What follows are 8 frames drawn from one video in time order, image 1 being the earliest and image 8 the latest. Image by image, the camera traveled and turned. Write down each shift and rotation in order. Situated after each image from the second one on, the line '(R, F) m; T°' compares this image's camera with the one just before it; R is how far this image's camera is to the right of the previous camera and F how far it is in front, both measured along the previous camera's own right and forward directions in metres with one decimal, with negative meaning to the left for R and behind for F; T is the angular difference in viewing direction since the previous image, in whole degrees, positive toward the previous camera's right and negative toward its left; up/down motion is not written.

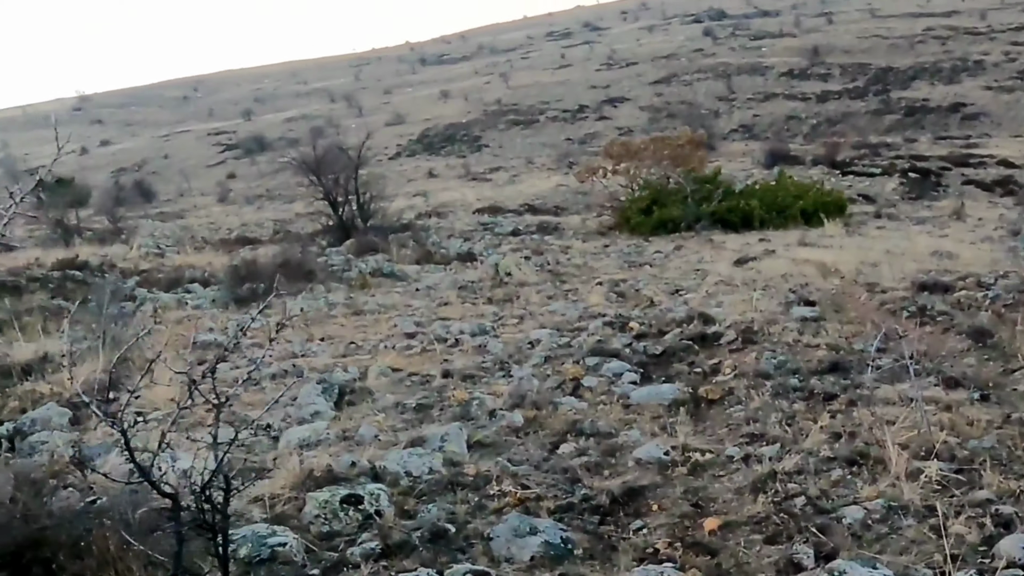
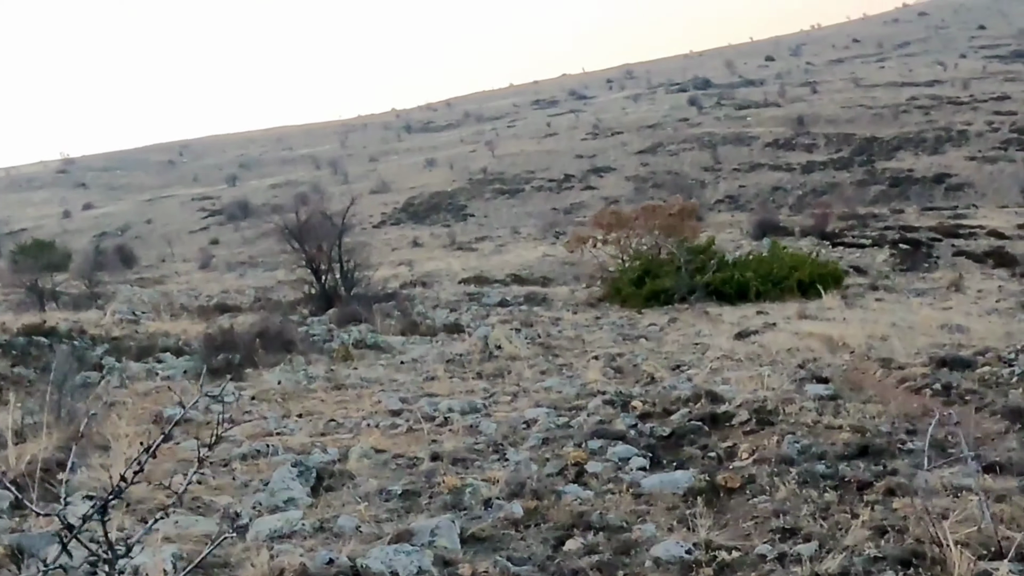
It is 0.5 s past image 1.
(0.0, +0.4) m; +1°
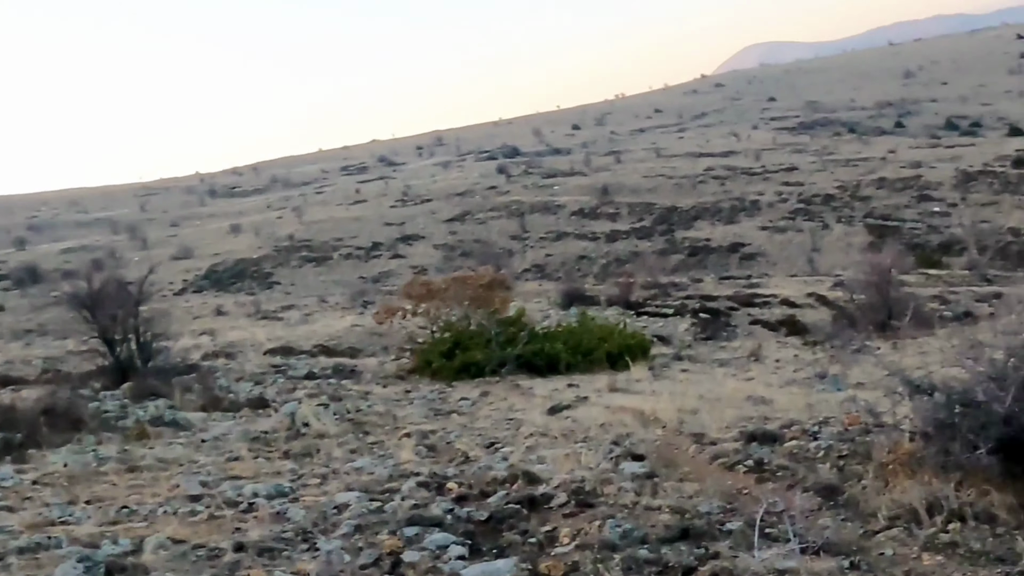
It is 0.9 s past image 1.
(0.0, +0.1) m; +9°
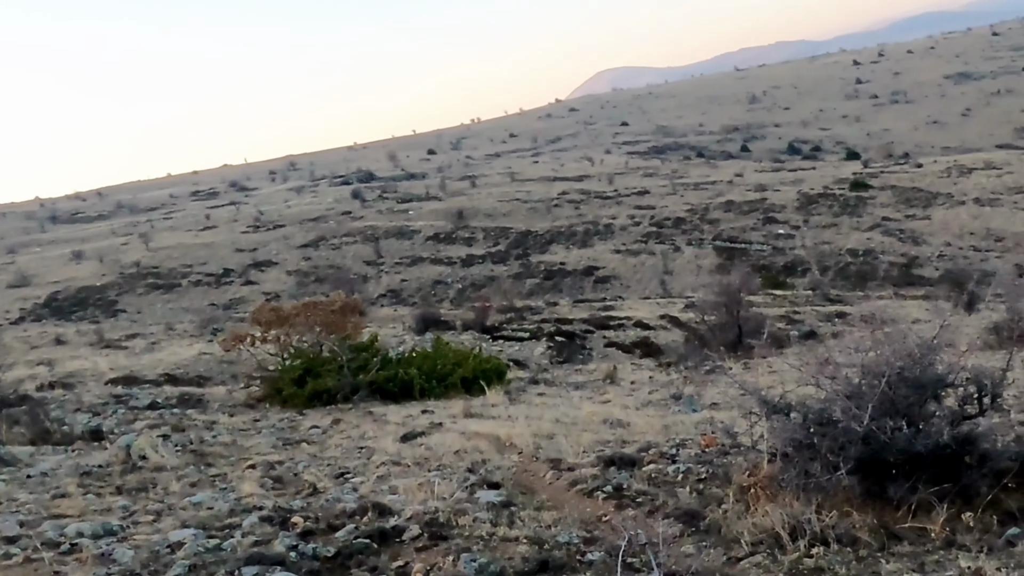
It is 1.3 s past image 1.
(0.0, +0.2) m; +7°
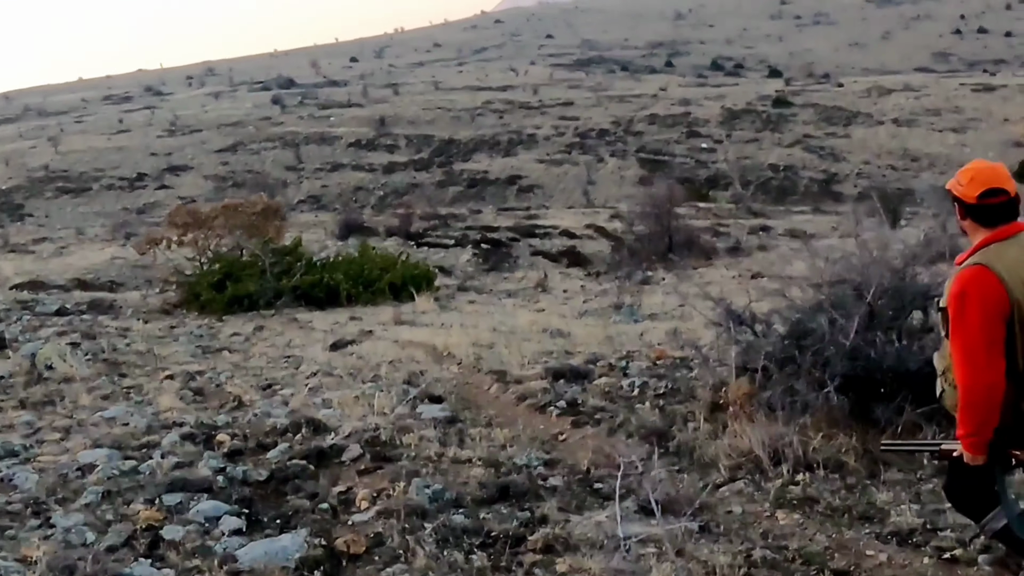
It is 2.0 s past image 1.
(-0.1, +0.4) m; +4°
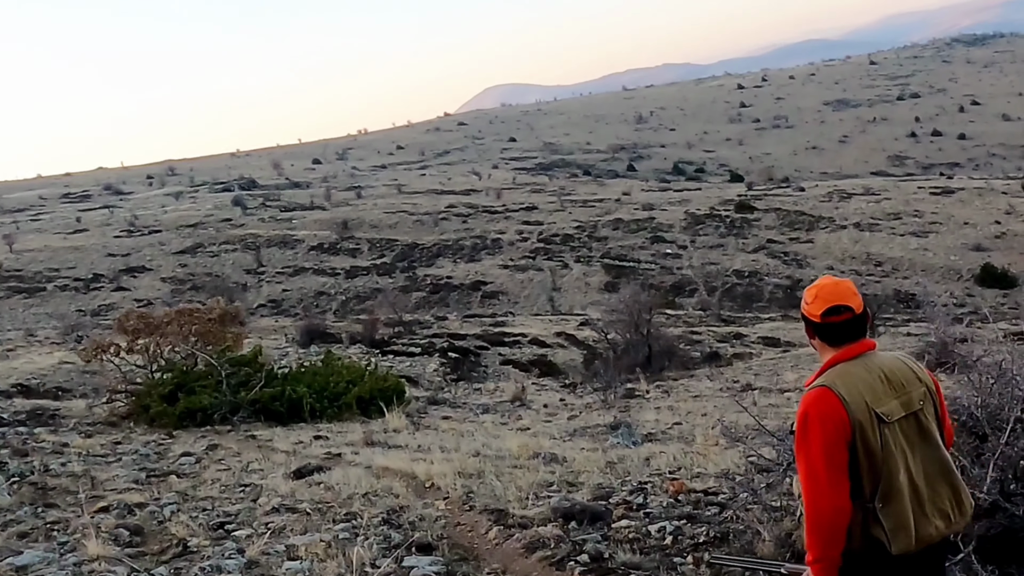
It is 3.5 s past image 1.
(-0.2, +0.8) m; +2°
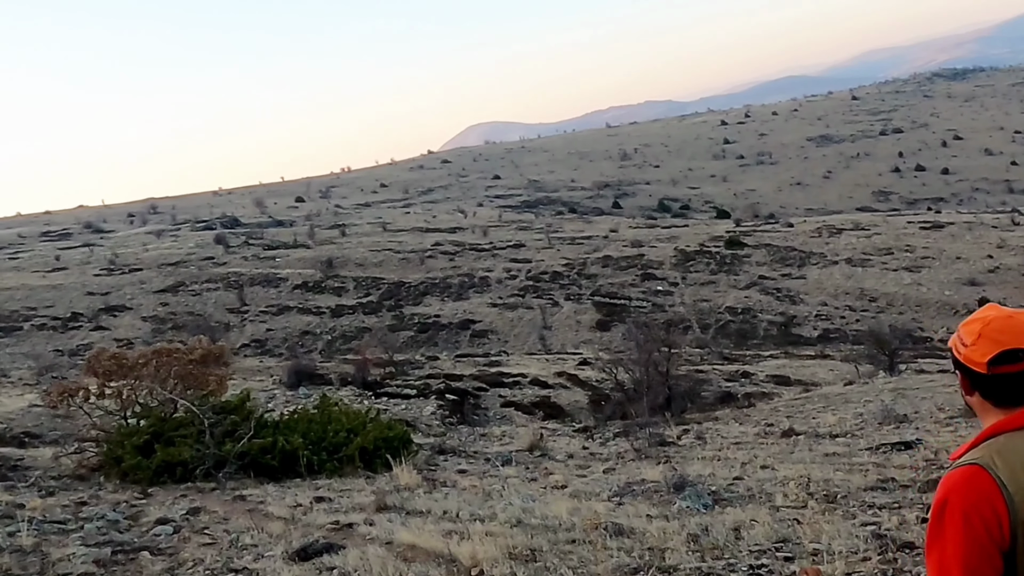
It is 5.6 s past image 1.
(-0.3, +1.3) m; +1°
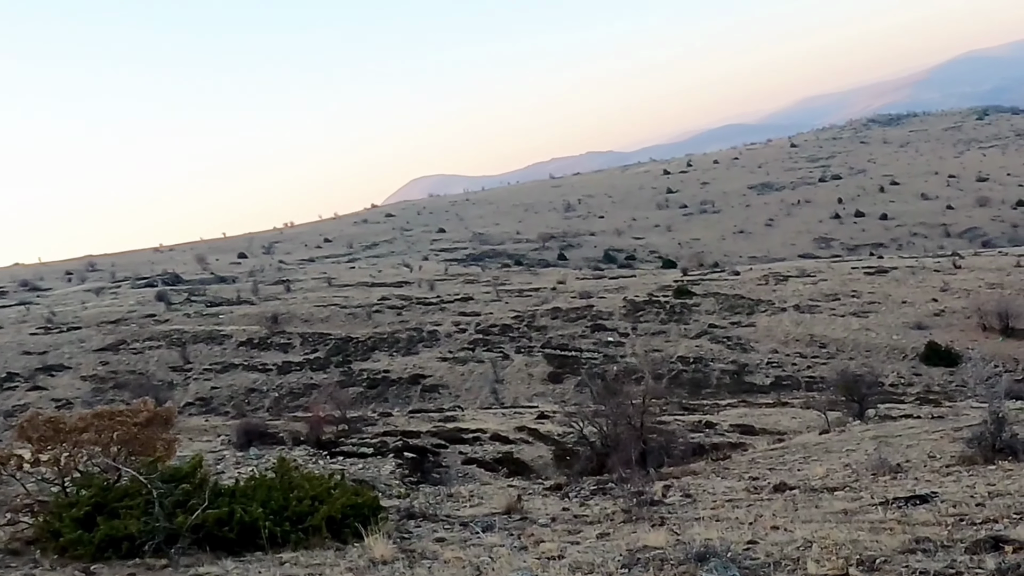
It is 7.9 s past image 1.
(-0.2, +0.7) m; +3°
